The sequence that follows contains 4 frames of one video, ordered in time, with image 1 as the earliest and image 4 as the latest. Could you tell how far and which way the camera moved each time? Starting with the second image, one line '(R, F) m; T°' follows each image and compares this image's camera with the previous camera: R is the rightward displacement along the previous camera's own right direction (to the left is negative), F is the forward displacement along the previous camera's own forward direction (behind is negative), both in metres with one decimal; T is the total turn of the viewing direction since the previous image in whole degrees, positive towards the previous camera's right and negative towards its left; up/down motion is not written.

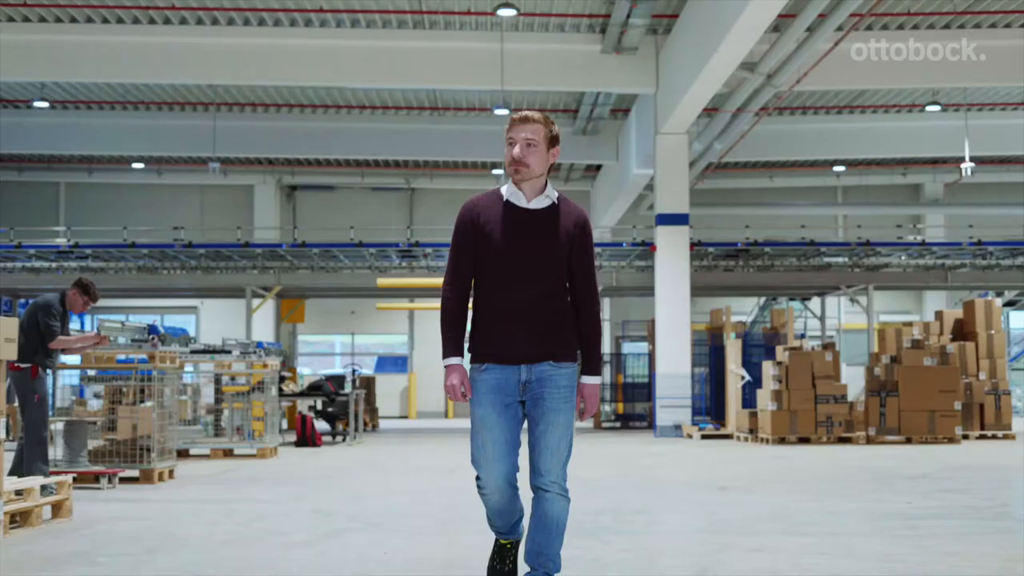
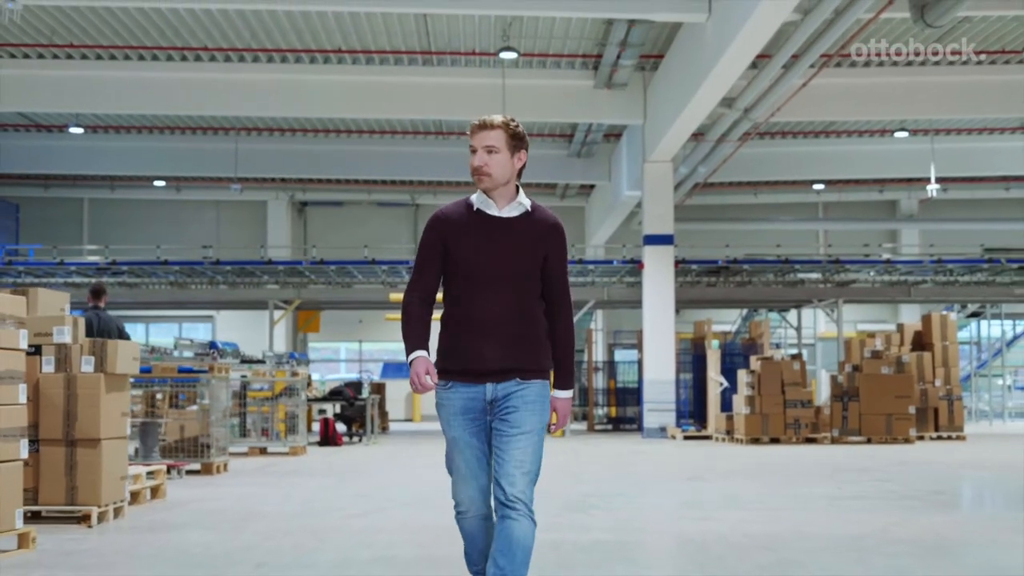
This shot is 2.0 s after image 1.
(-0.1, -1.3) m; 0°
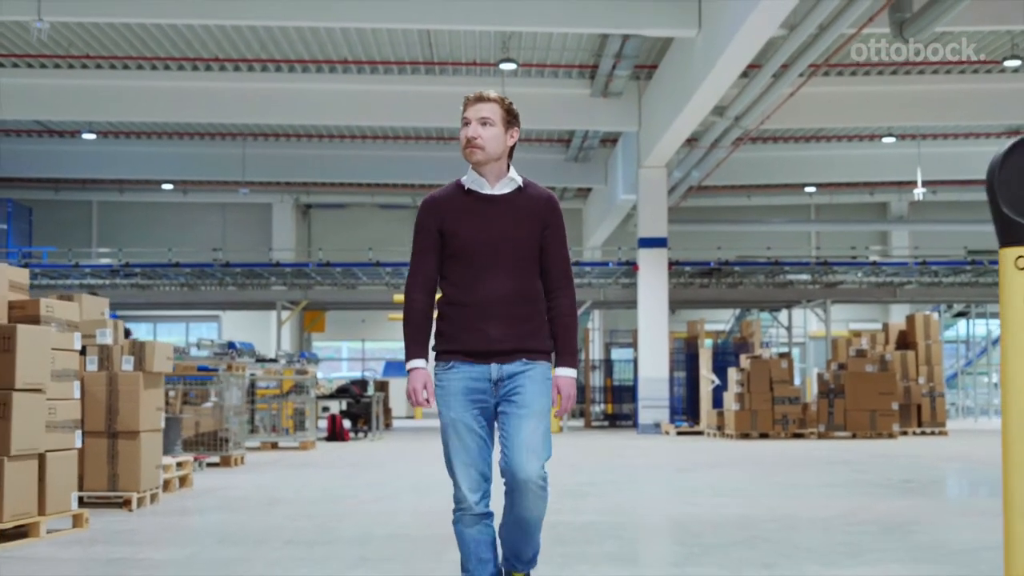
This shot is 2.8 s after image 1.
(0.0, -0.6) m; 0°
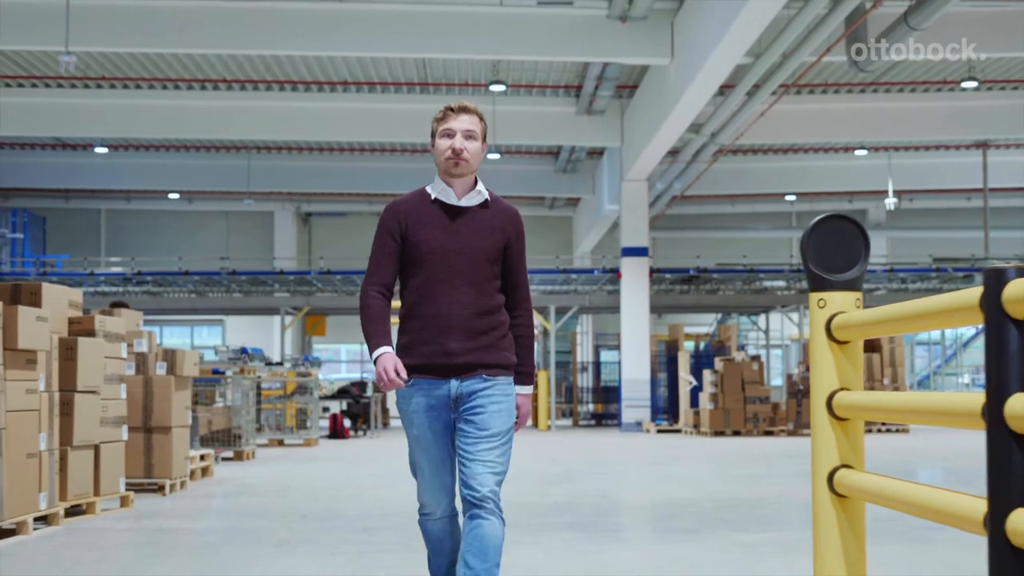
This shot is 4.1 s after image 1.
(+0.1, -1.0) m; 0°
